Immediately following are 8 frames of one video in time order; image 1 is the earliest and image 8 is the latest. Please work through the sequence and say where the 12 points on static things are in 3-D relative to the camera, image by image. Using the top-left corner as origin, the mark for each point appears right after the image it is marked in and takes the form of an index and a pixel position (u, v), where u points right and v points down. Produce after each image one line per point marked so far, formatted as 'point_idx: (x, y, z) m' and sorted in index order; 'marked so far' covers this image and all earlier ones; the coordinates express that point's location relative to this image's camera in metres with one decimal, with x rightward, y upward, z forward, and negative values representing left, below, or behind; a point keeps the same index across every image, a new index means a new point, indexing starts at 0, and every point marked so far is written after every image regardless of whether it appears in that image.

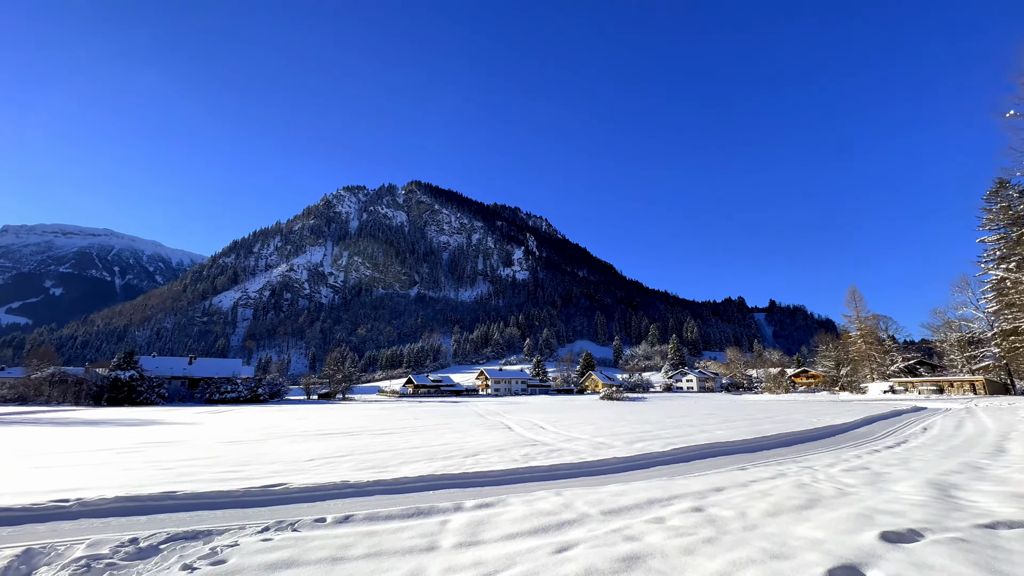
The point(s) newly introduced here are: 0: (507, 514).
0: (-0.1, -4.4, +8.7) m
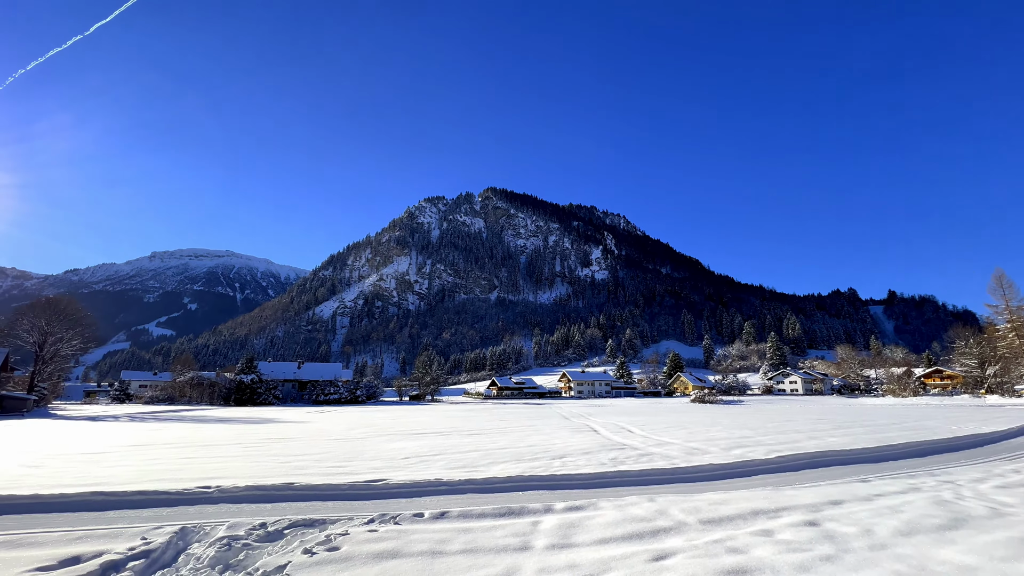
0: (+1.7, -4.4, +8.6) m
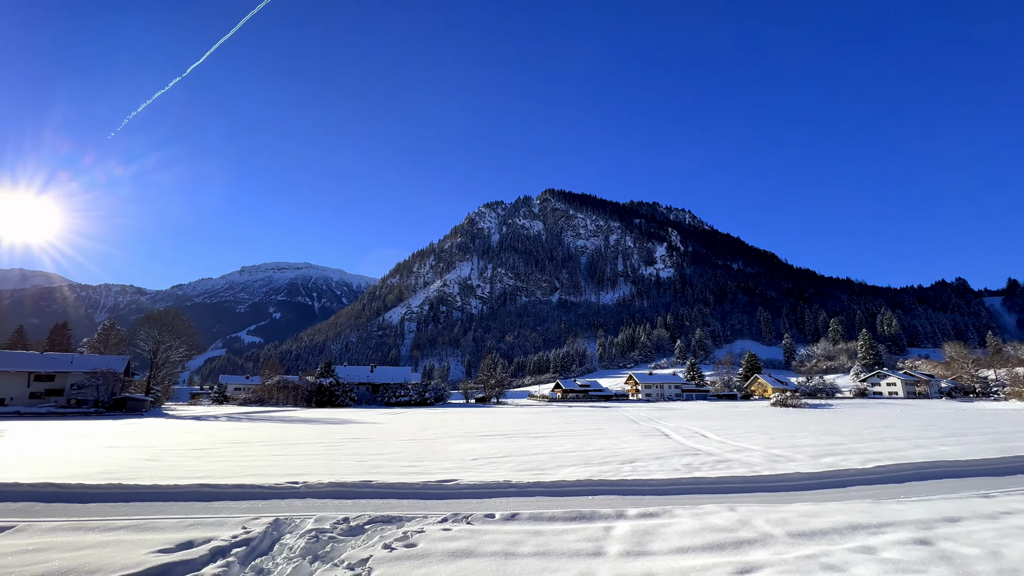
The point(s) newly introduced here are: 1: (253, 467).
0: (+3.0, -4.3, +8.2) m
1: (-7.7, -5.3, +13.2) m
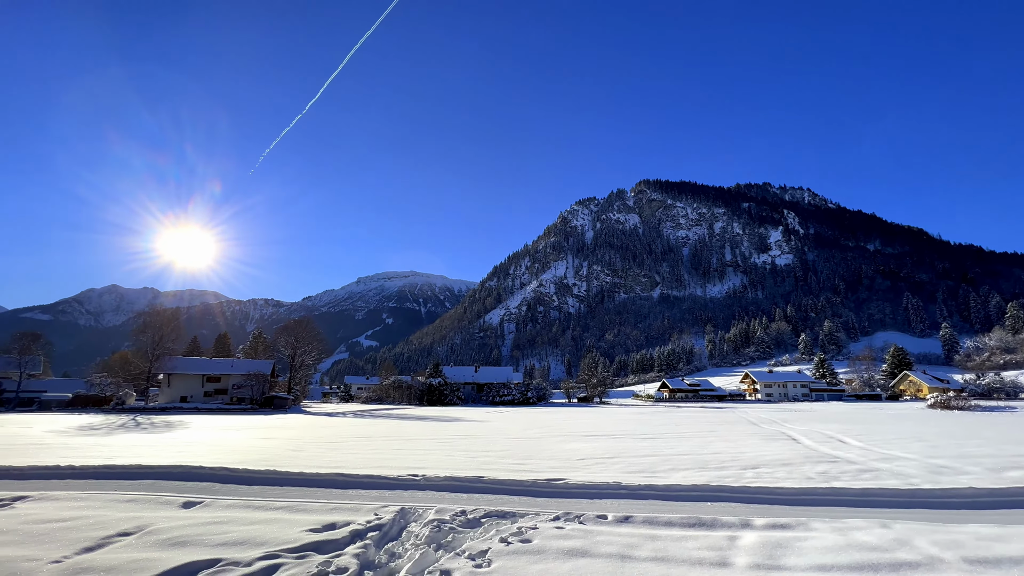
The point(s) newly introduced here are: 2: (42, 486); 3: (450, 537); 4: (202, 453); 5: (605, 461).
0: (+5.0, -4.1, +7.3) m
1: (-4.4, -5.6, +14.5) m
2: (-14.4, -6.1, +13.7) m
3: (-1.0, -3.9, +7.0) m
4: (-11.7, -6.2, +16.8) m
5: (+2.9, -5.5, +14.1) m
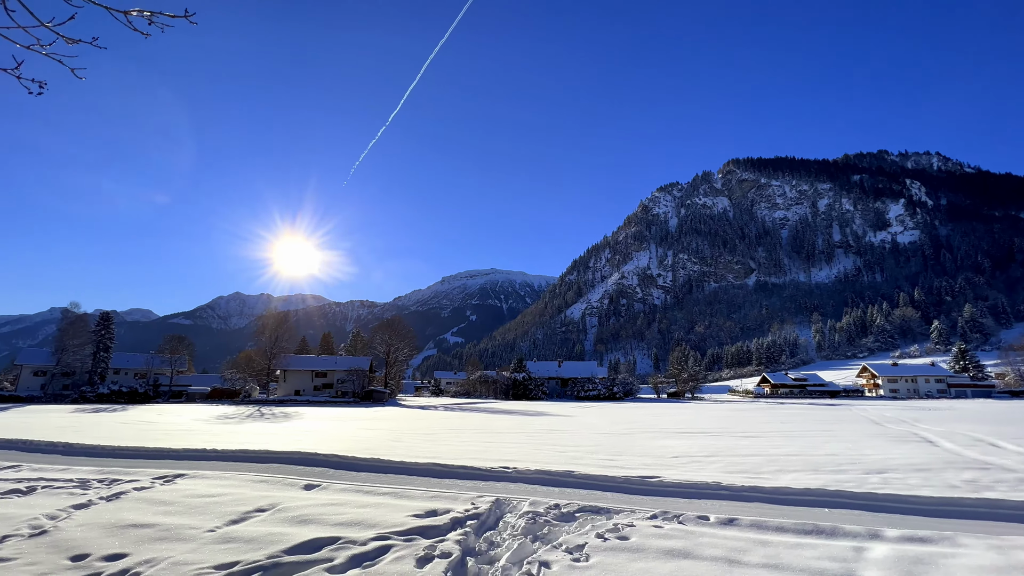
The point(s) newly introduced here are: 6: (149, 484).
0: (+6.4, -3.8, +6.3) m
1: (-1.5, -5.5, +15.0) m
2: (-11.4, -6.4, +16.0) m
3: (+0.5, -3.8, +7.0) m
4: (-8.2, -6.4, +18.5) m
5: (+5.7, -5.1, +13.3) m
6: (-11.8, -6.4, +14.6) m
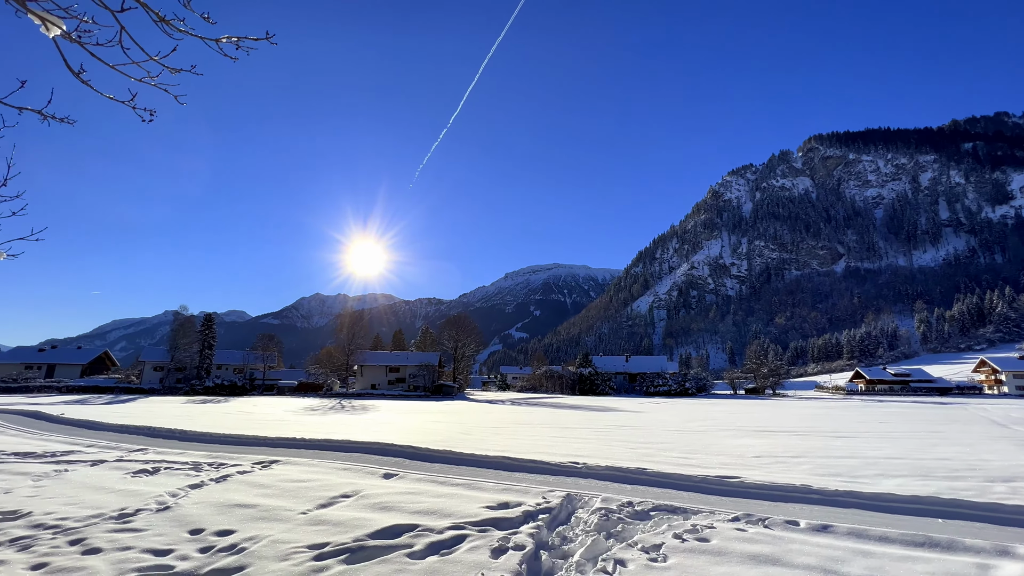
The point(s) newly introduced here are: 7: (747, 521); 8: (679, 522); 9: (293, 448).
0: (+7.4, -3.5, +5.4) m
1: (+0.8, -5.3, +15.0) m
2: (-8.9, -6.5, +17.4) m
3: (+1.6, -3.7, +6.9) m
4: (-5.4, -6.3, +19.5) m
5: (+7.6, -4.8, +12.4) m
6: (-9.5, -6.5, +16.1) m
7: (+3.8, -3.8, +7.2) m
8: (+2.7, -3.7, +7.1) m
9: (-8.9, -6.5, +18.1) m
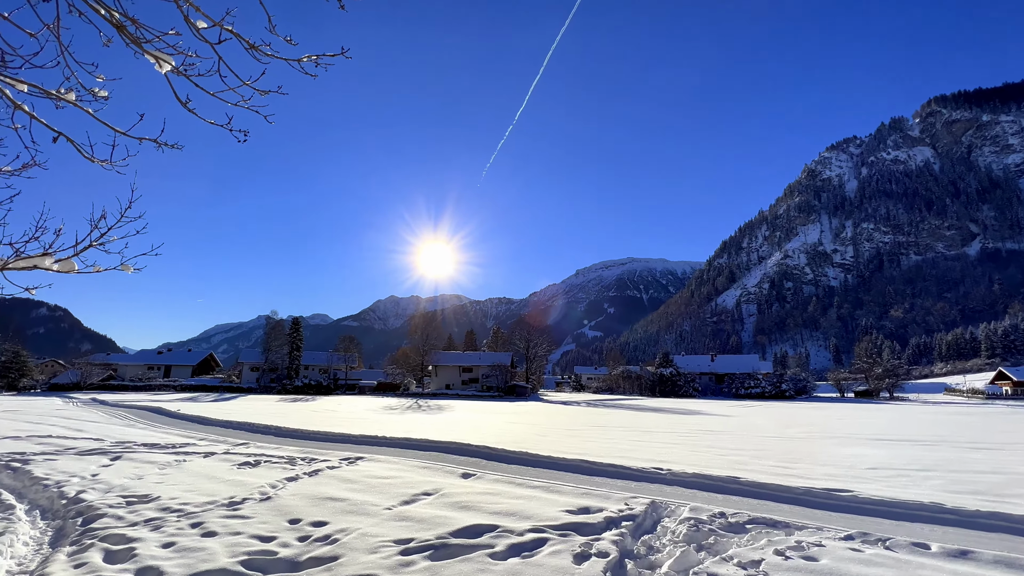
0: (+8.3, -3.3, +3.6) m
1: (+3.3, -5.2, +14.2) m
2: (-5.8, -6.6, +18.0) m
3: (+2.9, -3.6, +6.0) m
4: (-2.1, -6.4, +19.6) m
5: (+9.7, -4.5, +10.6) m
6: (-6.6, -6.7, +16.8) m
7: (+5.1, -3.7, +6.0) m
8: (+3.9, -3.7, +6.1) m
9: (-5.7, -6.6, +18.7) m
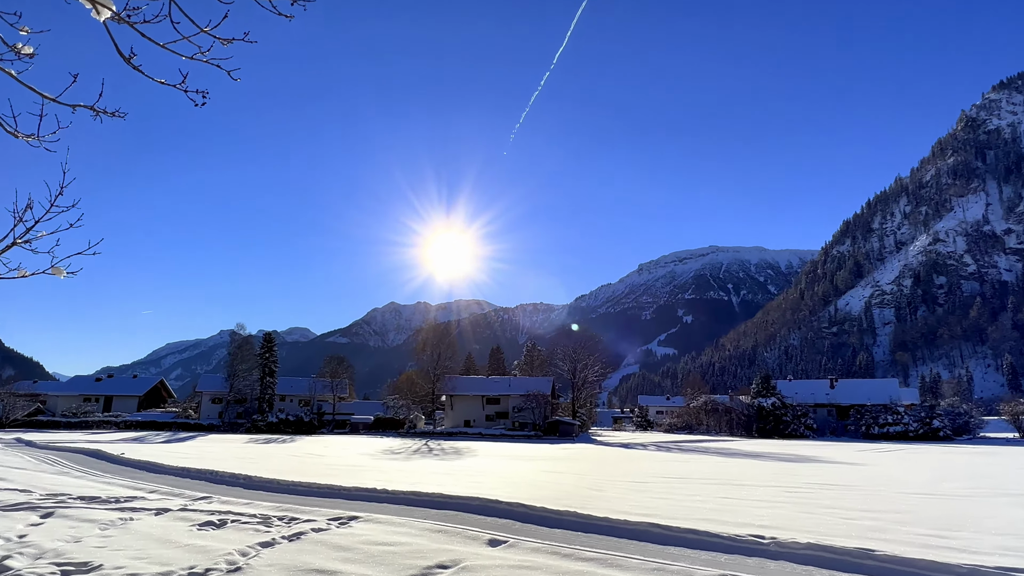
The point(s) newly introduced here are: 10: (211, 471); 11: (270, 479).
0: (+9.4, -3.8, -1.9) m
1: (+4.6, -5.5, +8.9) m
2: (-4.4, -6.9, +13.0) m
3: (+4.0, -4.2, +0.6) m
4: (-0.6, -6.5, +14.4) m
5: (+10.9, -4.8, +5.1) m
6: (-5.2, -7.0, +11.8) m
7: (+6.1, -4.1, +0.6) m
8: (+5.0, -4.1, +0.7) m
9: (-4.3, -6.9, +13.6) m
10: (-11.7, -7.0, +17.4) m
11: (-8.9, -7.0, +16.4) m
